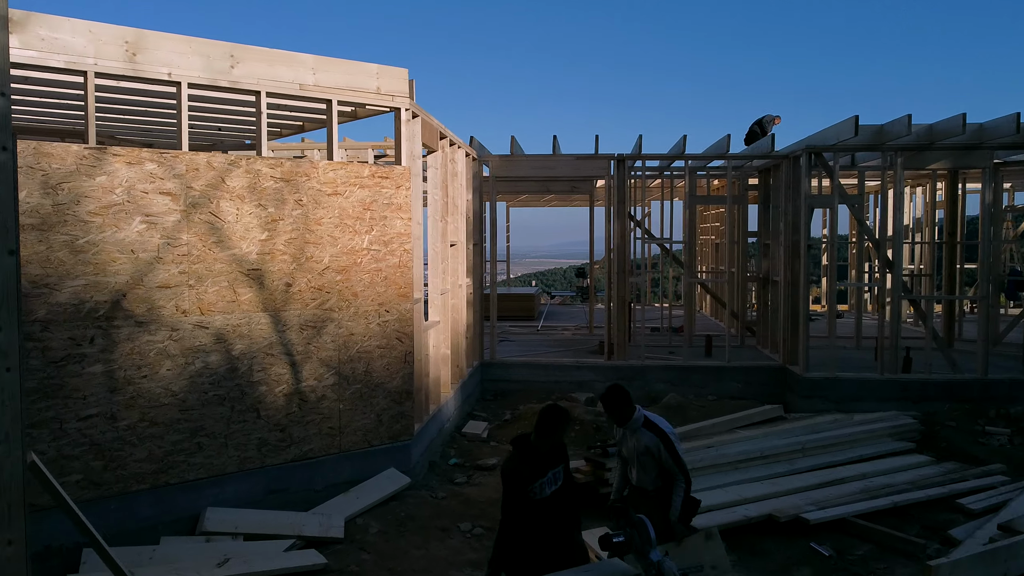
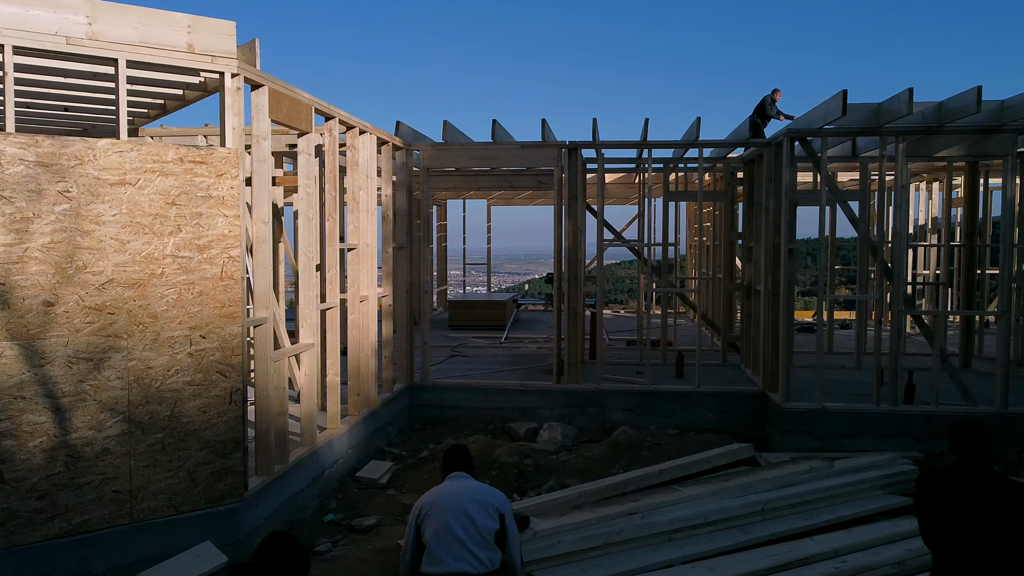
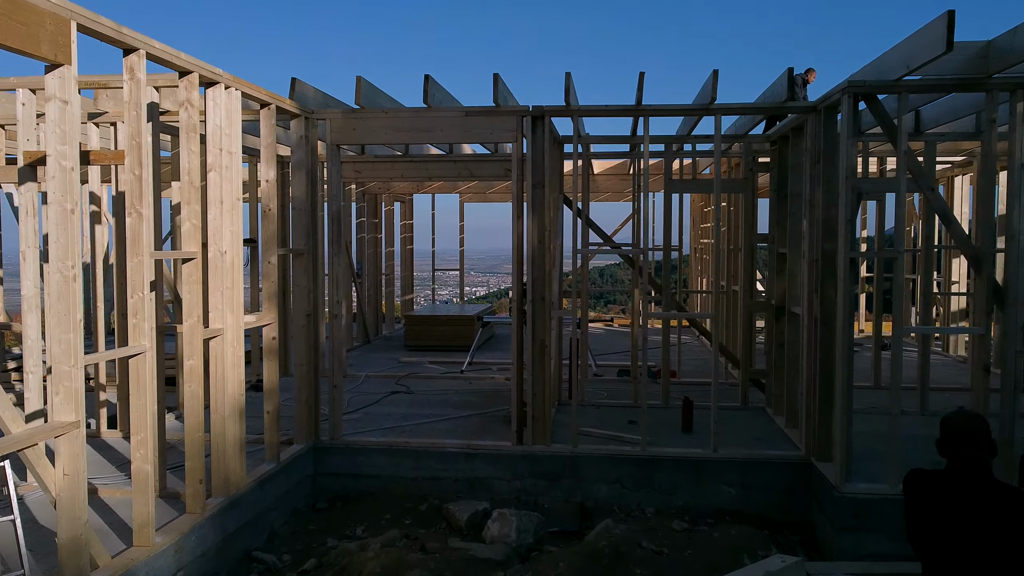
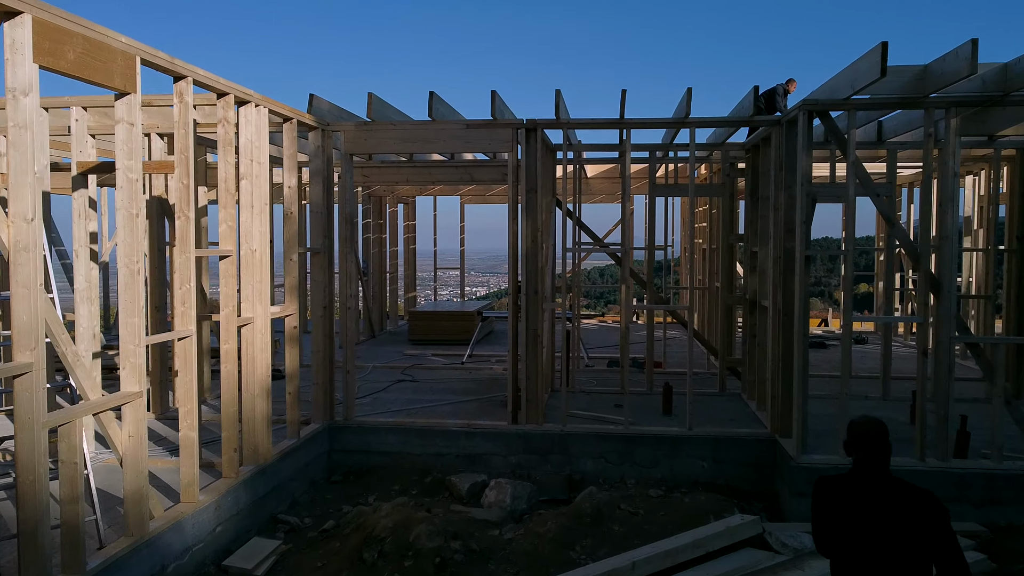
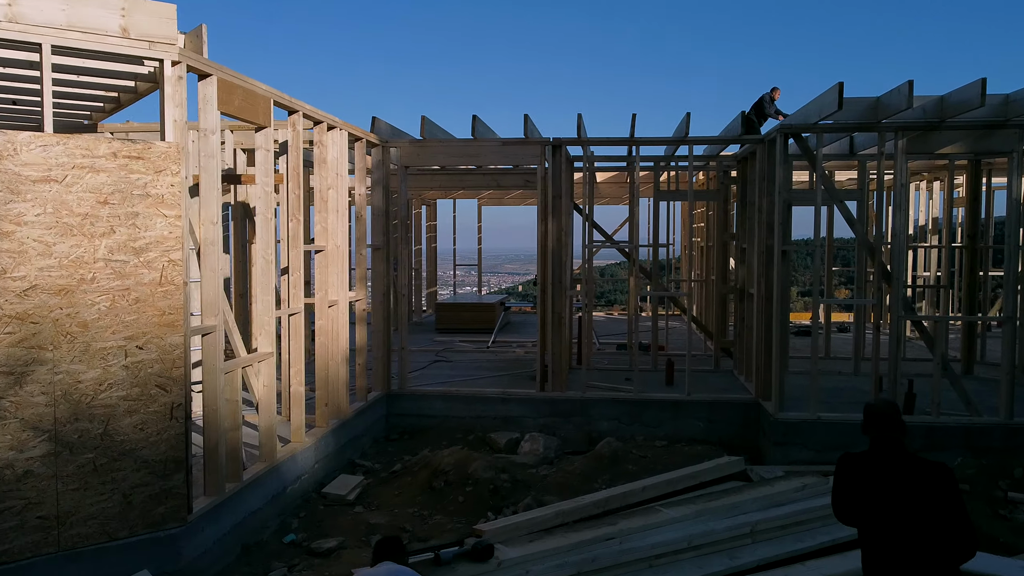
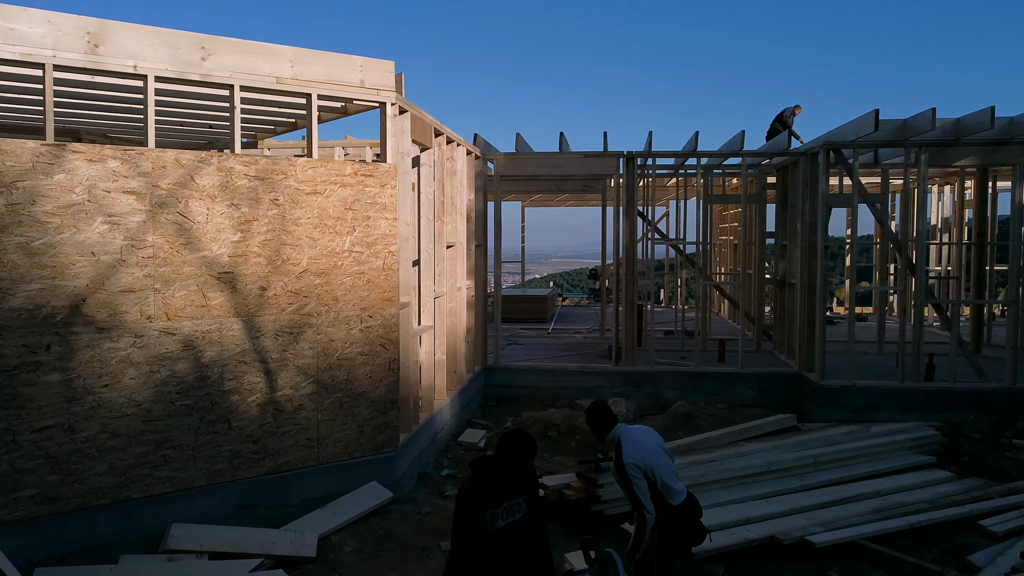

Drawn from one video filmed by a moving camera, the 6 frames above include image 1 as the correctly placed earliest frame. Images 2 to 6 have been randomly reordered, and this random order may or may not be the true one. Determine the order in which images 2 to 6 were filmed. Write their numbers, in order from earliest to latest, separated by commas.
6, 2, 5, 4, 3
